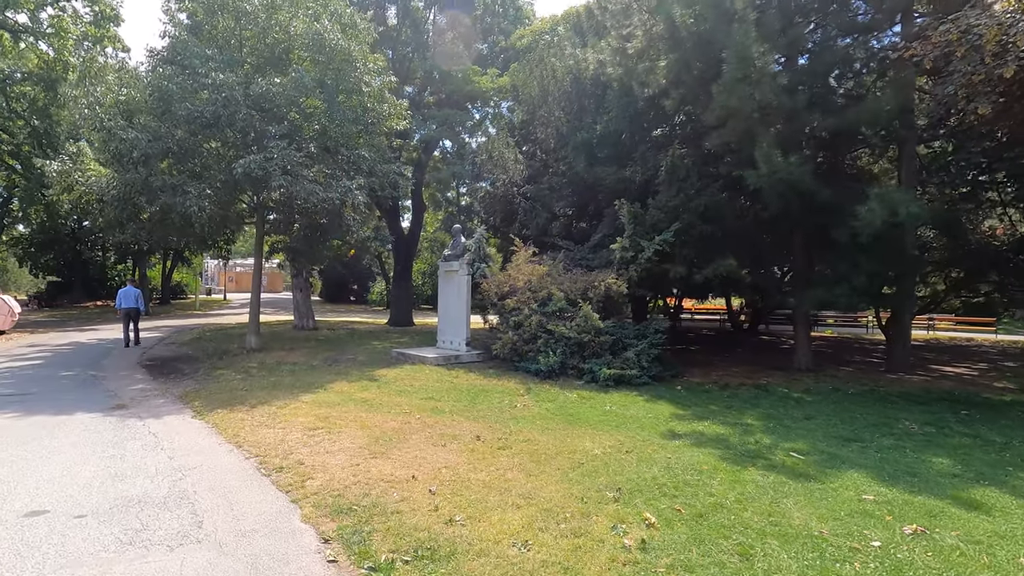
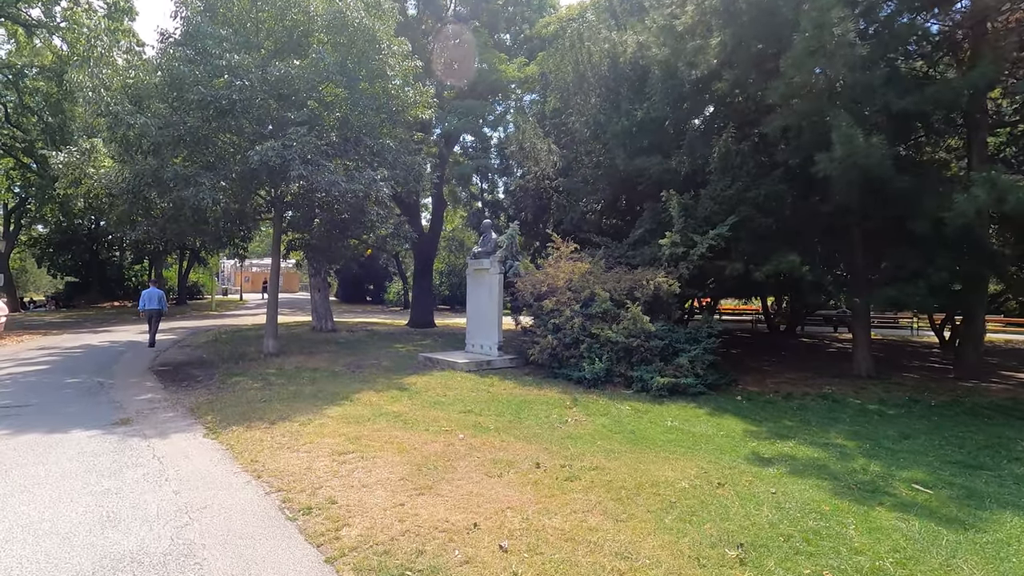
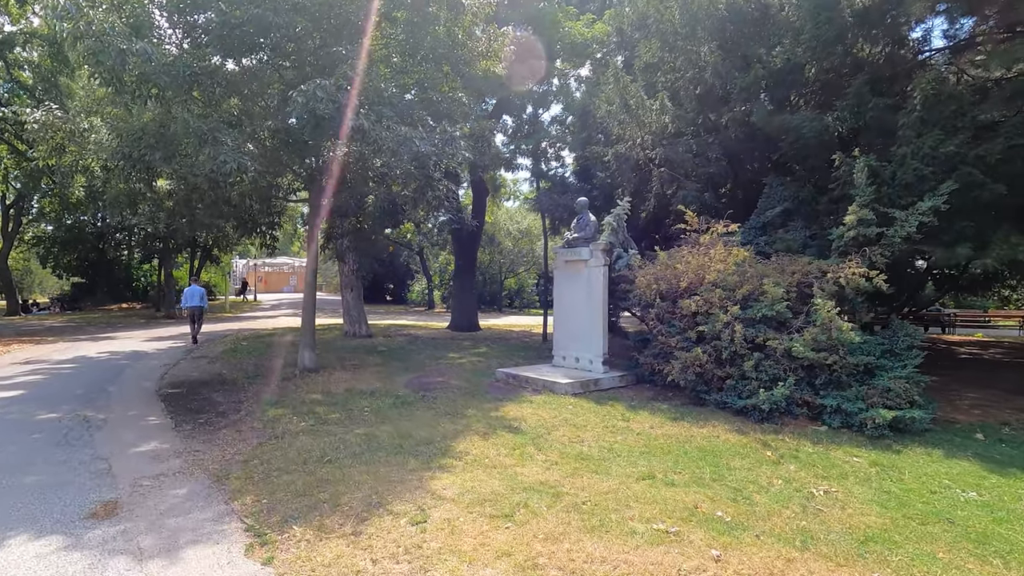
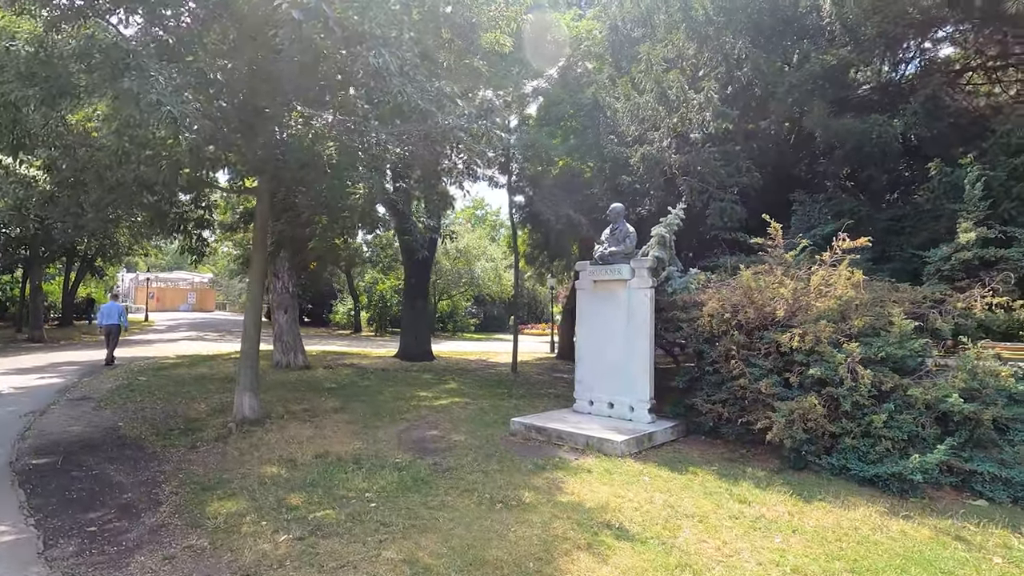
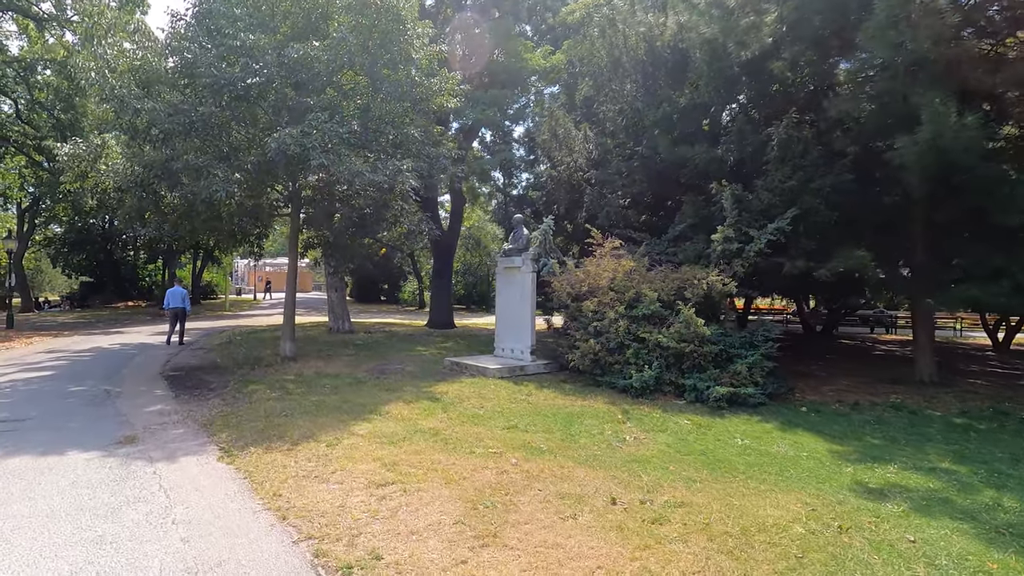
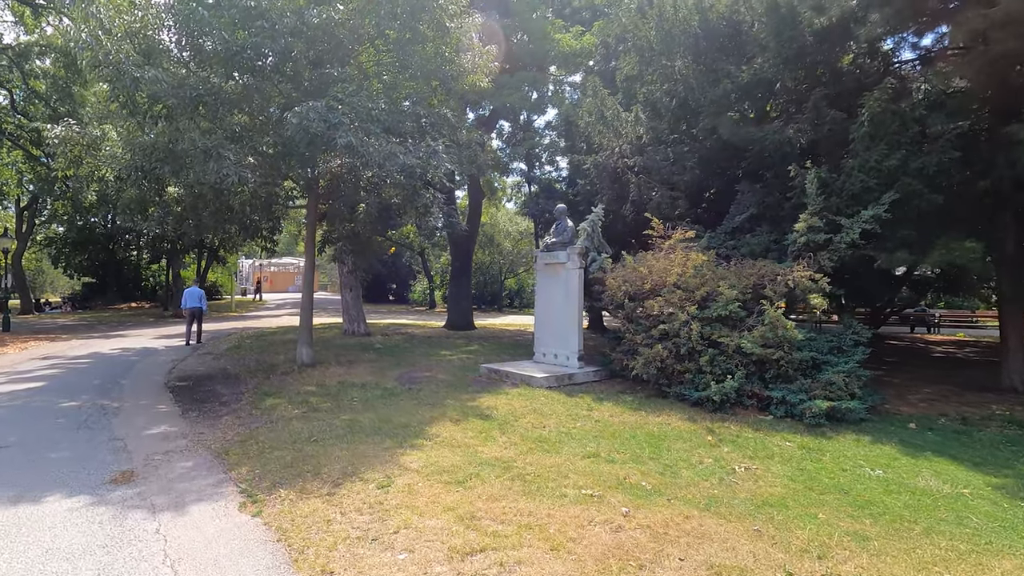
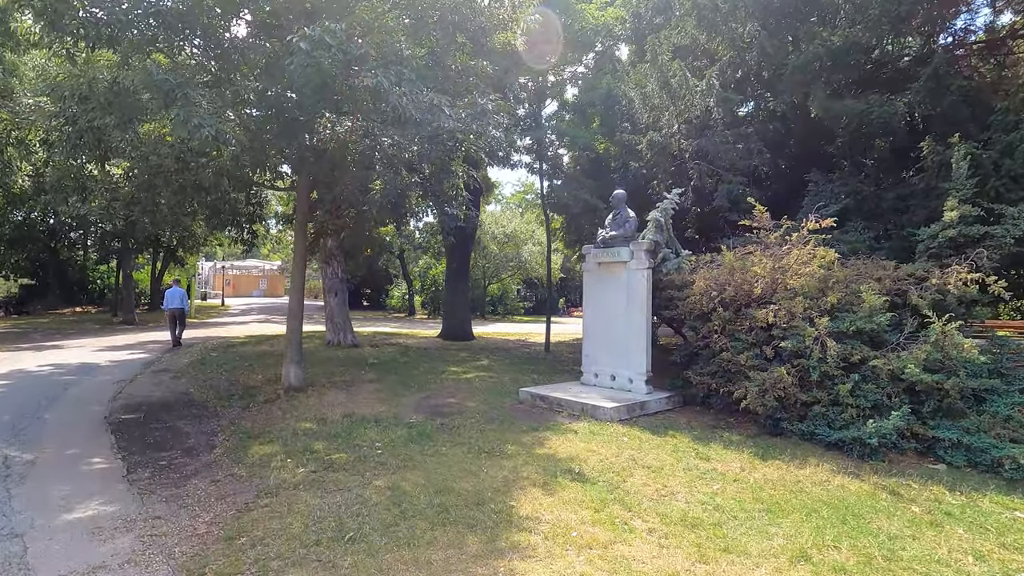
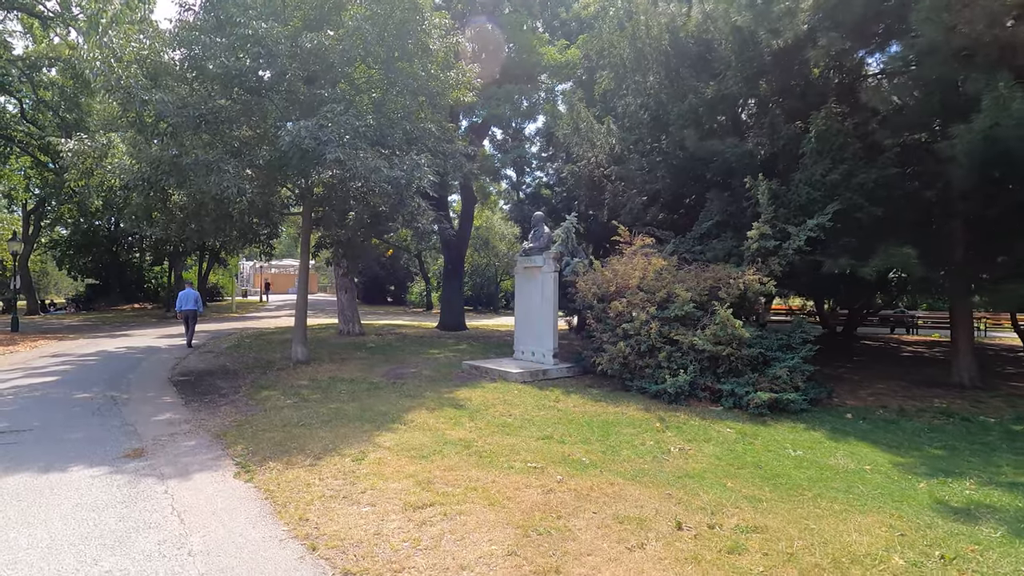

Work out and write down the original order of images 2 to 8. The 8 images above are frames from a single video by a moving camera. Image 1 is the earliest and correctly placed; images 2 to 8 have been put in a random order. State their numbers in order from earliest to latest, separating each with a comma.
2, 5, 8, 6, 3, 7, 4
